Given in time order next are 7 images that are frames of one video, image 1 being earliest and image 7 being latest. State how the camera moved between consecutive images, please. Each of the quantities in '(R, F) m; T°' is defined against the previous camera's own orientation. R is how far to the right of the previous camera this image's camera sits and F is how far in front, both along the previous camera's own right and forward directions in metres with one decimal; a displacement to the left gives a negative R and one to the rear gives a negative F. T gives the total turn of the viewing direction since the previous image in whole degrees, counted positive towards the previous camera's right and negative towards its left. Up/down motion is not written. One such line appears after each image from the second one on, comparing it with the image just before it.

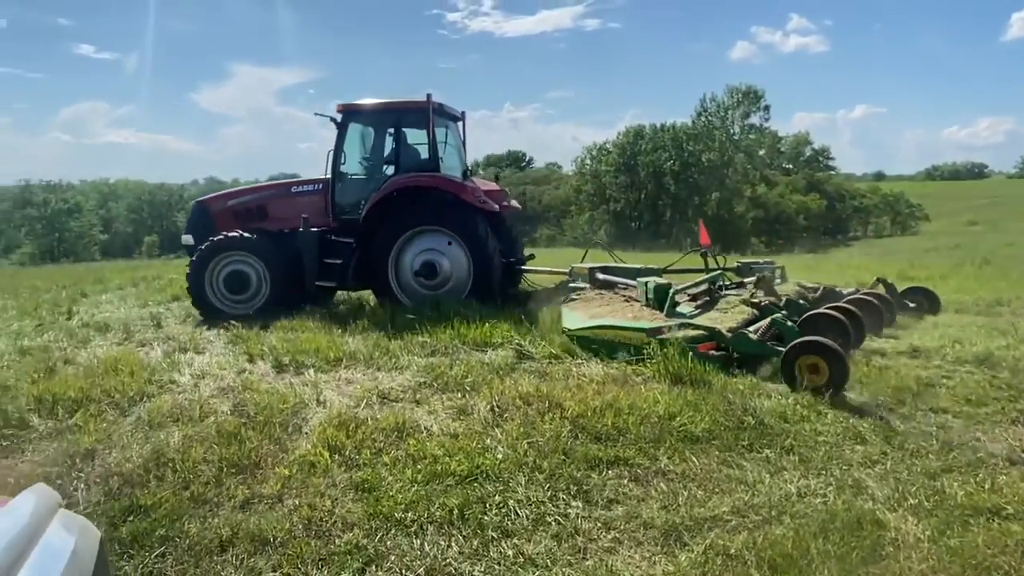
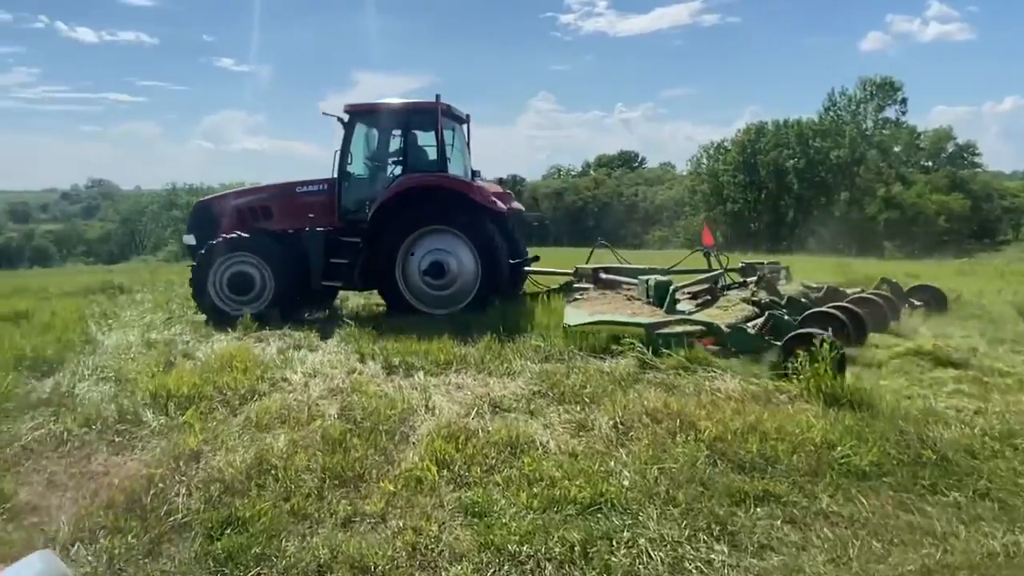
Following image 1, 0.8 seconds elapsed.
(-0.1, +0.4) m; -9°
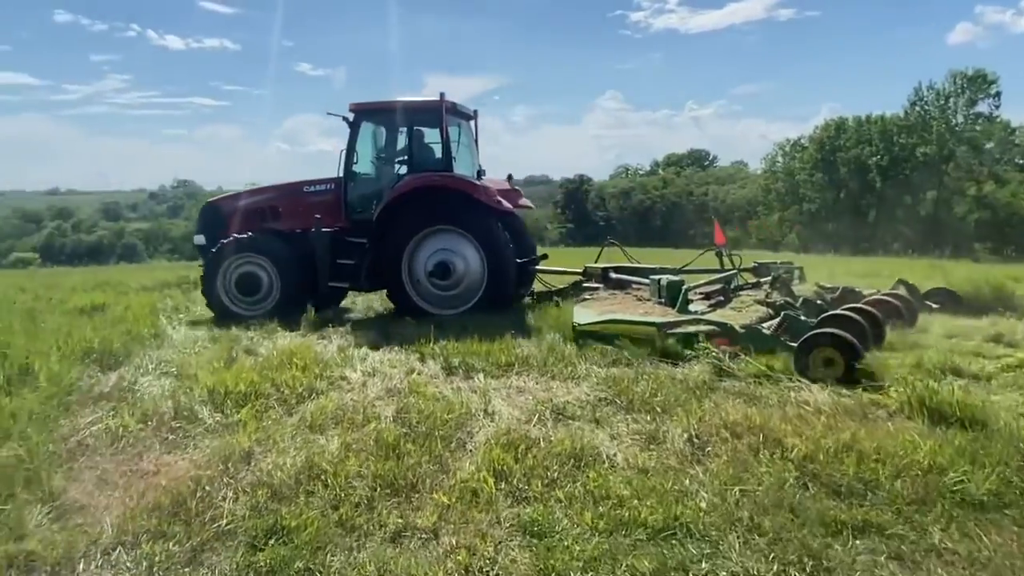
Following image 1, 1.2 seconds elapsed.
(0.0, +0.3) m; -5°
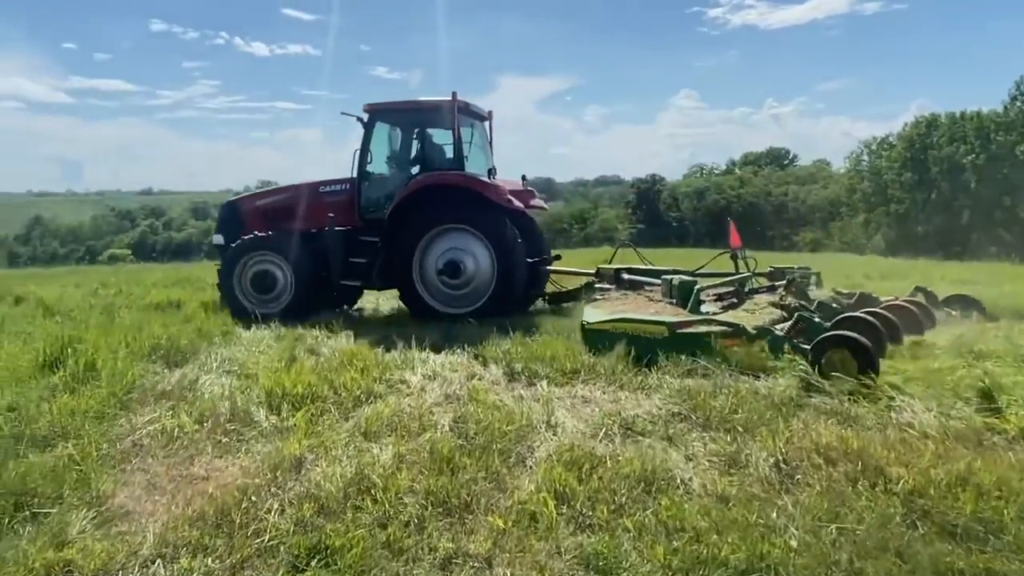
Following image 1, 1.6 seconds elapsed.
(0.0, +0.3) m; -6°
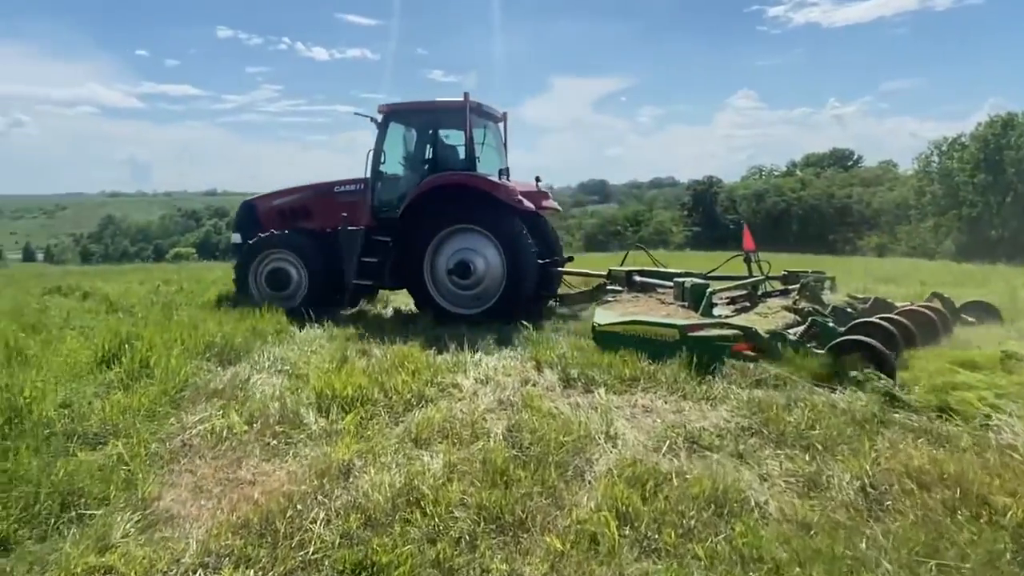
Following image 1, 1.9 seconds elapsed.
(0.0, +0.2) m; -4°
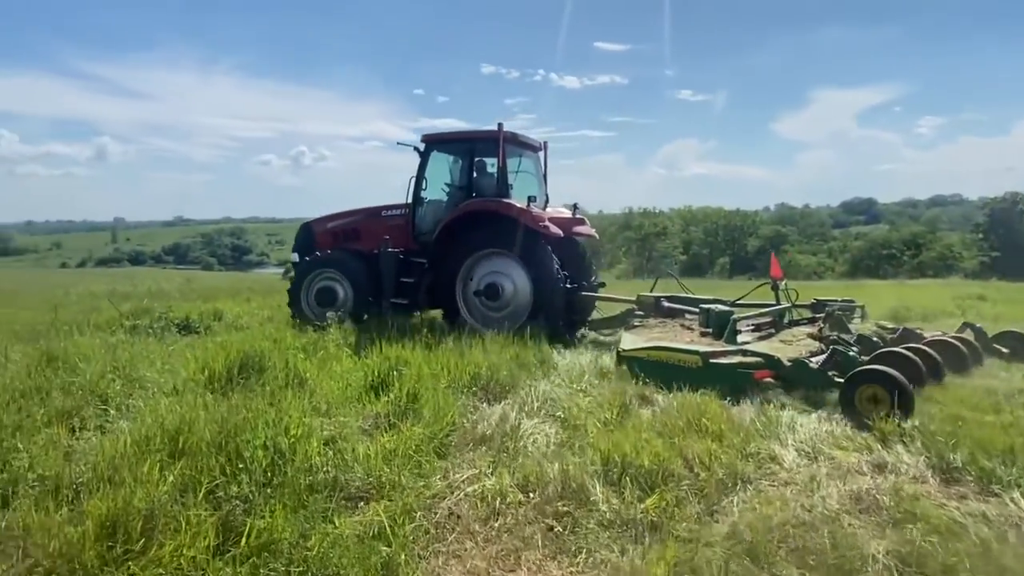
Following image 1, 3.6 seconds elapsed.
(-0.5, +0.9) m; -19°
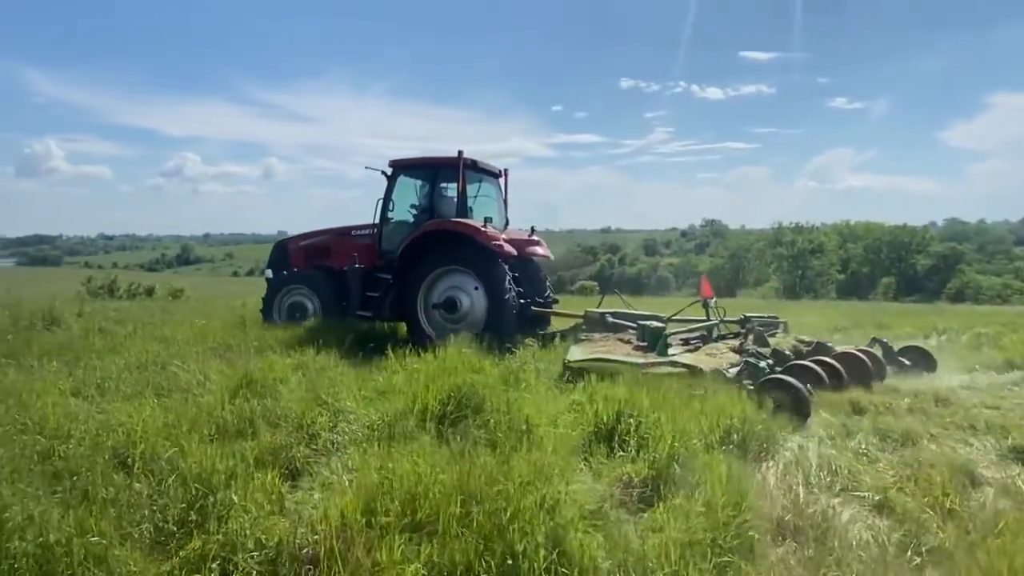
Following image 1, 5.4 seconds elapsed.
(-0.8, +0.8) m; -11°
